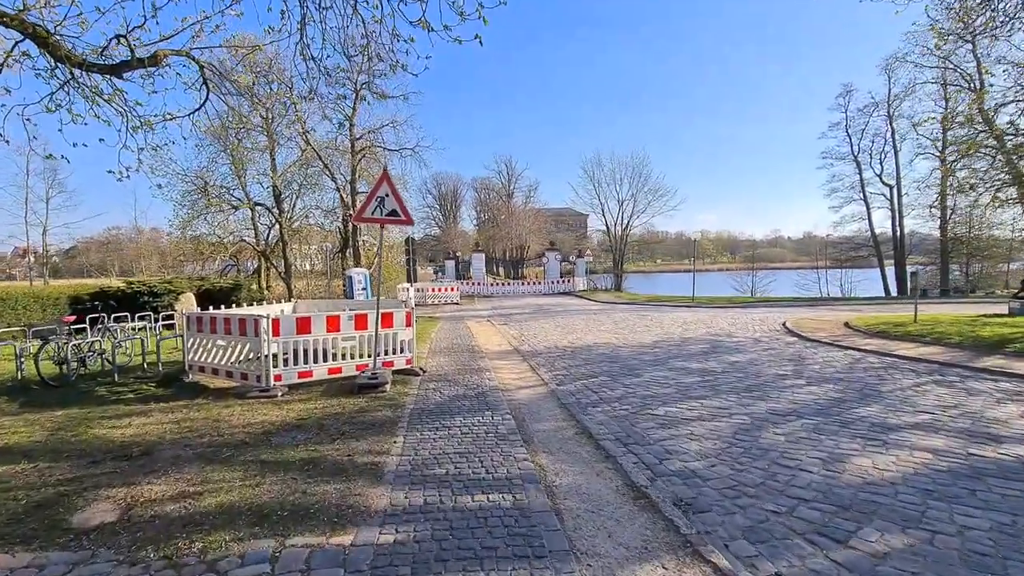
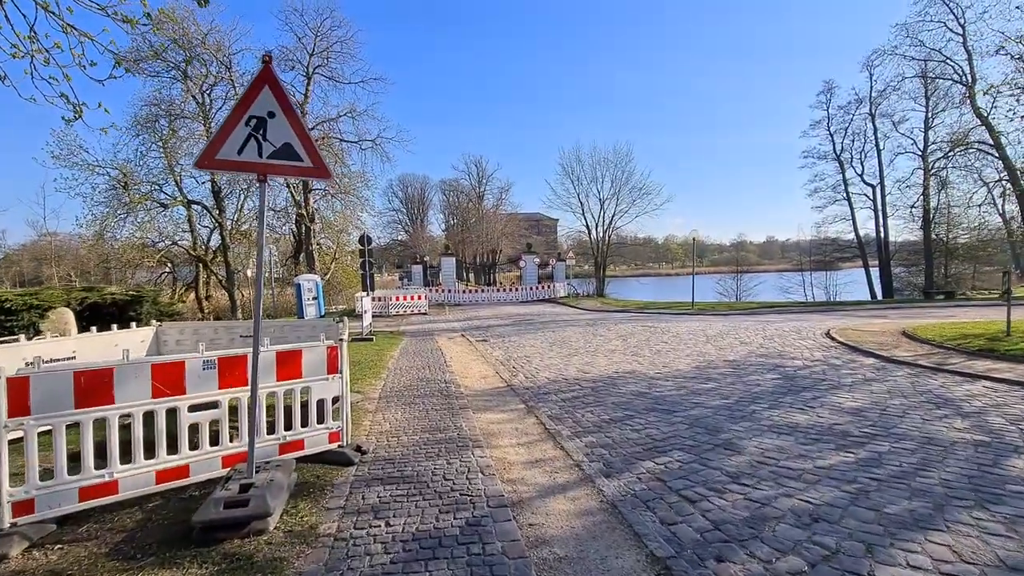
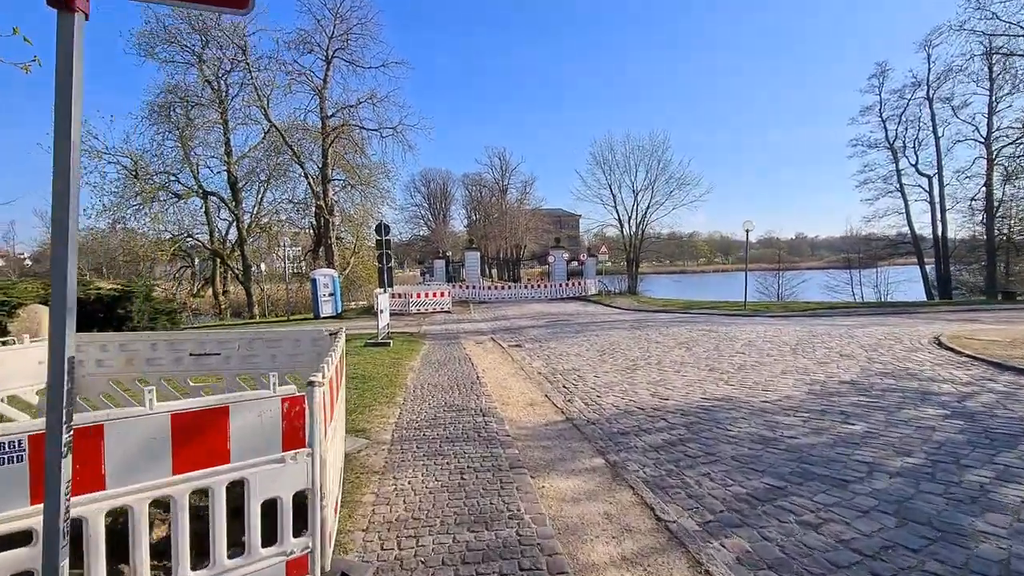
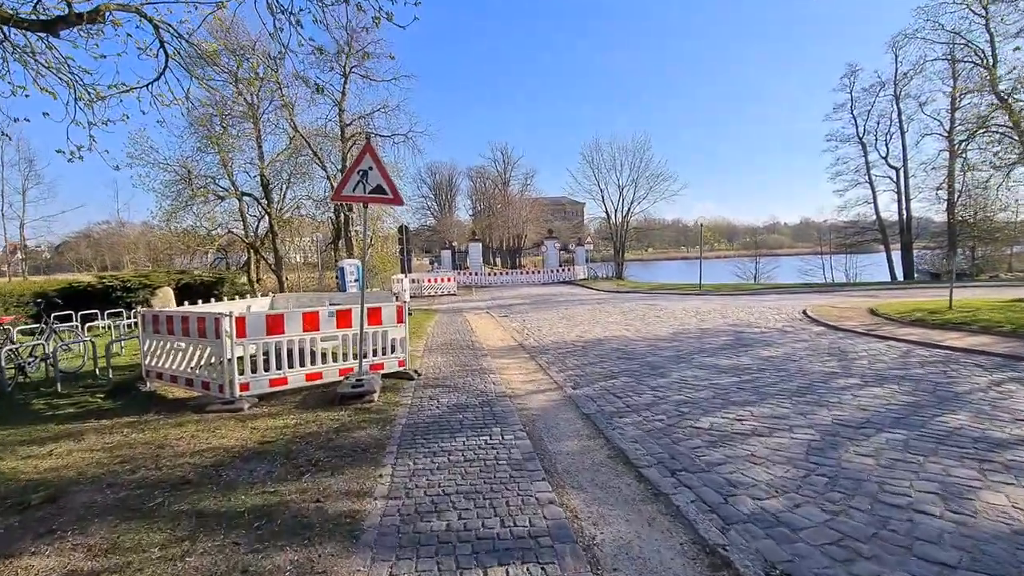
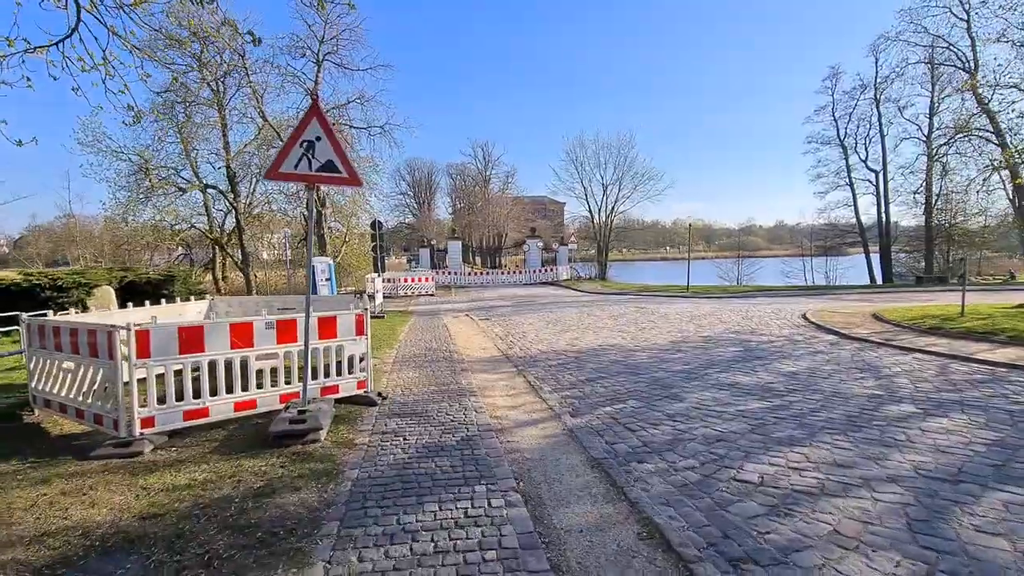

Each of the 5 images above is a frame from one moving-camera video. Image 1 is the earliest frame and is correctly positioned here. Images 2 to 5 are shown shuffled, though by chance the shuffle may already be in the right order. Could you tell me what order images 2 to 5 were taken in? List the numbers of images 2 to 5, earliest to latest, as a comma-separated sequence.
4, 5, 2, 3
